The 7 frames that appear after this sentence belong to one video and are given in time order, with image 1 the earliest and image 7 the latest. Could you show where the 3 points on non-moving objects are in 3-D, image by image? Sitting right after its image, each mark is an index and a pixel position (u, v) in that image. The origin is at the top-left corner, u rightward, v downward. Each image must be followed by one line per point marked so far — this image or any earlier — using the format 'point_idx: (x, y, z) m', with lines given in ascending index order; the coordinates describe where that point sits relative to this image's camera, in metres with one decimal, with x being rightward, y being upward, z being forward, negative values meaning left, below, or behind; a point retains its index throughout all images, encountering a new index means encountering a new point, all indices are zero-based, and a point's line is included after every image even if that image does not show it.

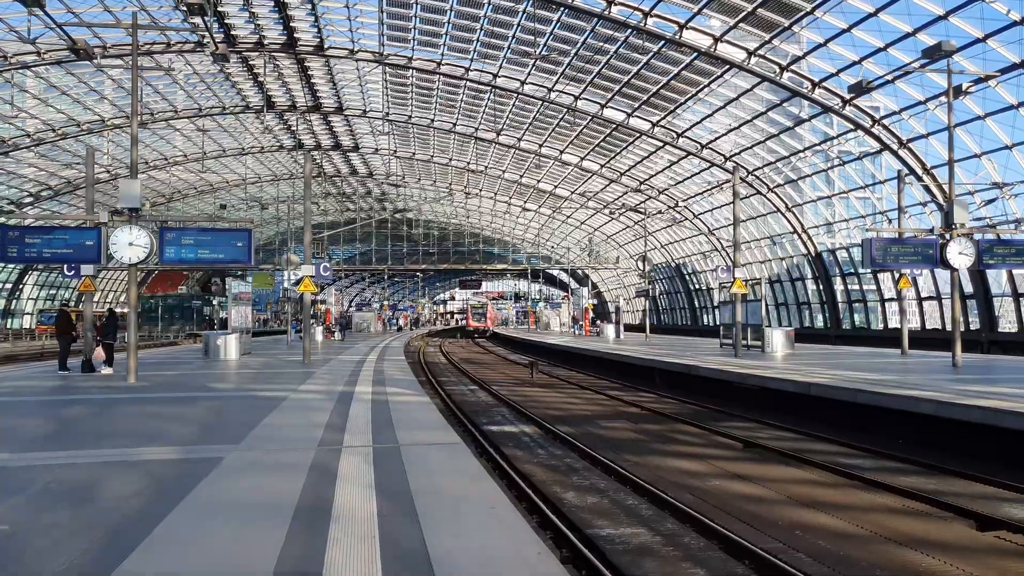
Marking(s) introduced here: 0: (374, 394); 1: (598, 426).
0: (-3.1, -2.3, +17.0) m
1: (+2.1, -3.3, +18.1) m
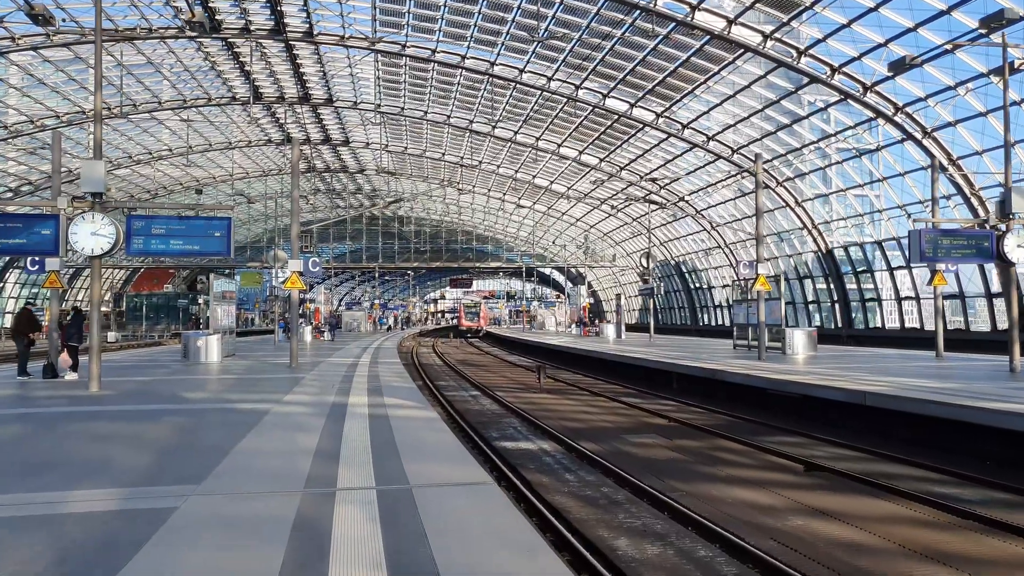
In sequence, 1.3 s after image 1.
0: (-2.7, -2.3, +14.7) m
1: (+2.4, -3.2, +15.9) m
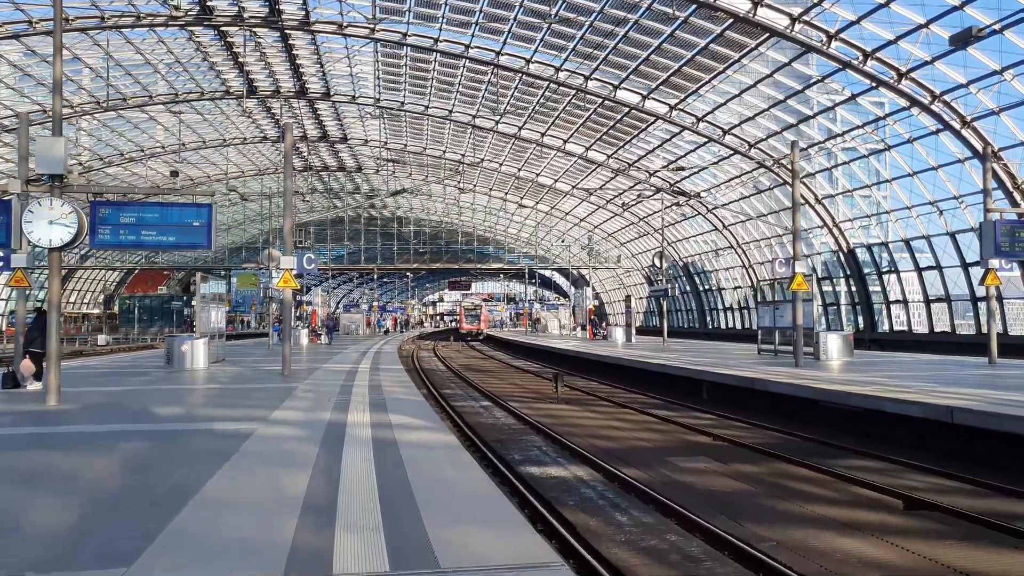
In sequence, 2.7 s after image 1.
0: (-2.2, -2.2, +12.3) m
1: (+2.9, -3.1, +13.5) m
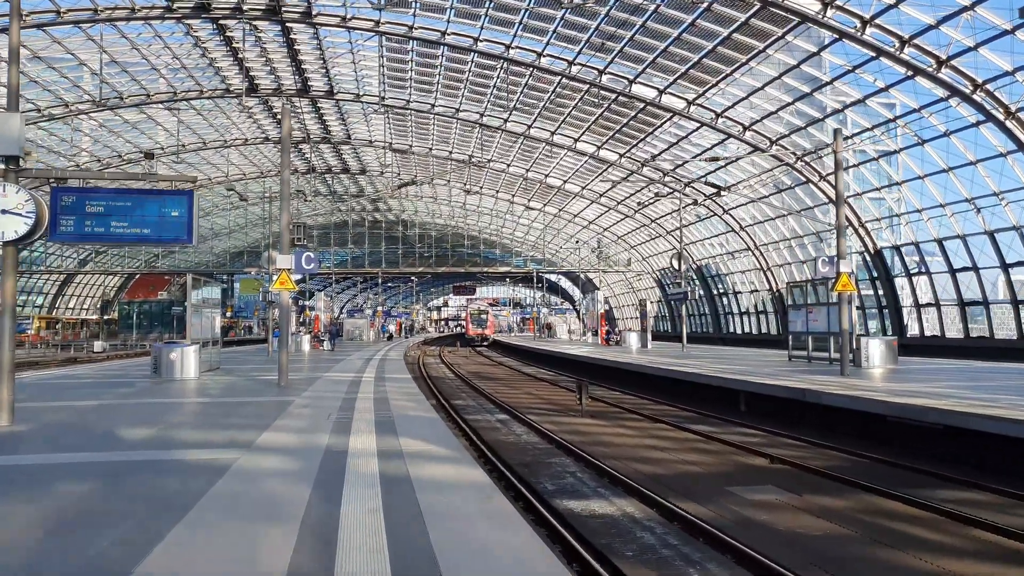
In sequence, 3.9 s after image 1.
0: (-1.7, -2.2, +10.2) m
1: (+3.4, -3.1, +11.3) m
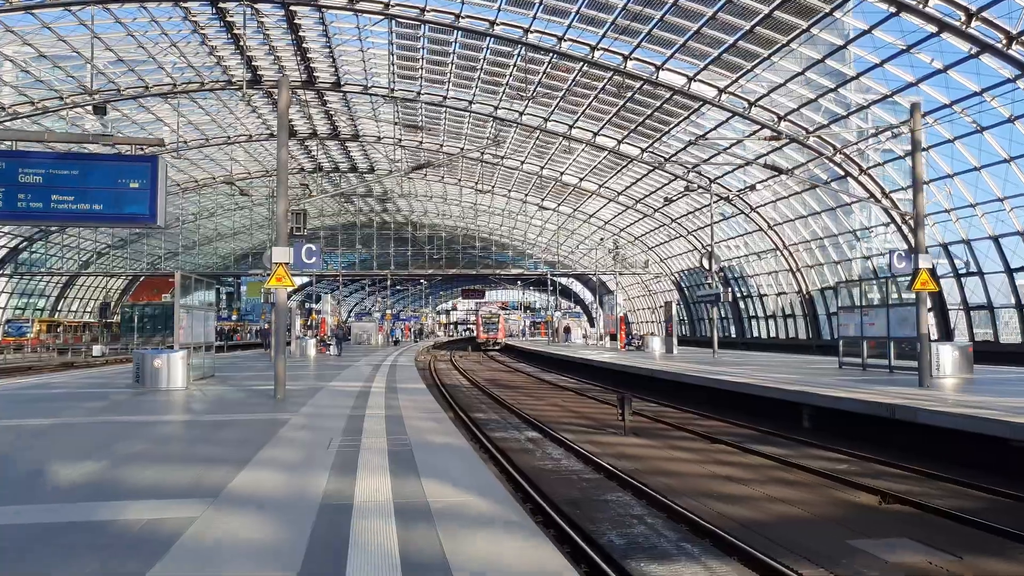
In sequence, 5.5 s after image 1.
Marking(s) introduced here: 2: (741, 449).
0: (-1.1, -2.1, +7.3) m
1: (+4.0, -3.0, +8.3) m
2: (+4.9, -3.4, +16.5) m
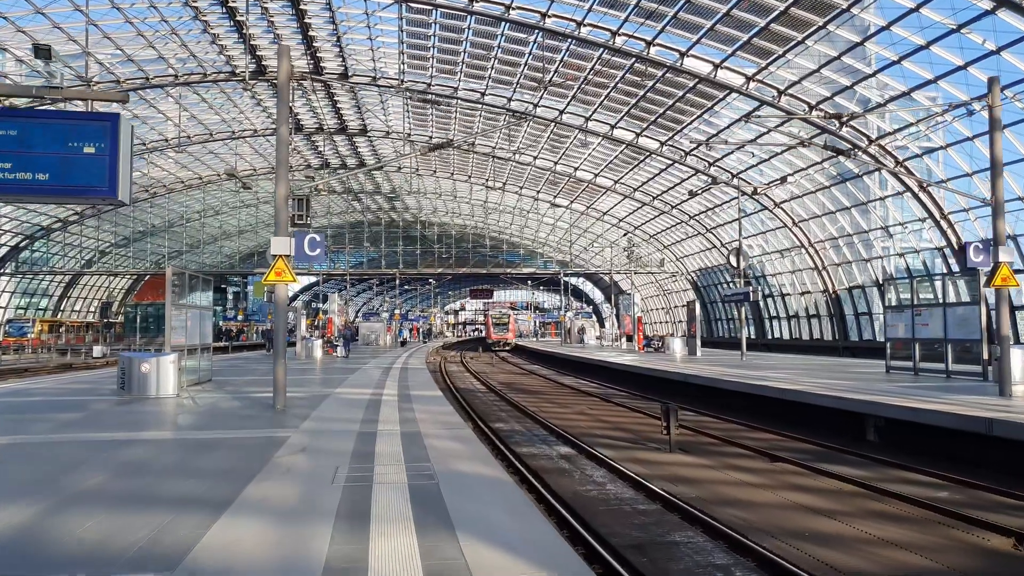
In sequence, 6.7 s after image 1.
0: (-0.5, -2.0, +5.1) m
1: (+4.6, -2.9, +6.1) m
2: (+5.5, -3.3, +14.3) m
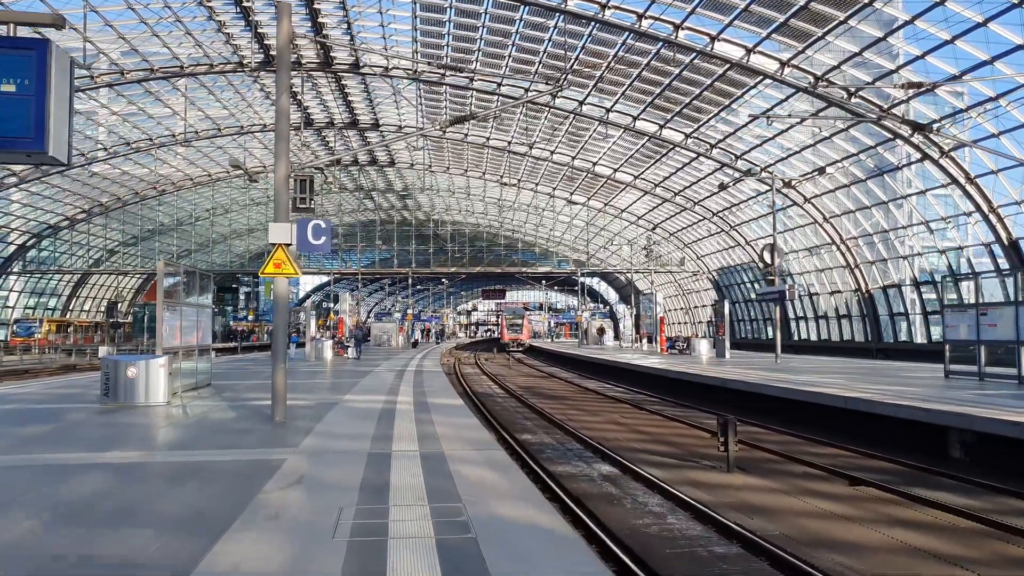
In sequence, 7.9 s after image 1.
0: (-0.1, -1.9, +2.9) m
1: (+5.1, -2.8, +3.8) m
2: (+6.1, -3.2, +12.0) m
